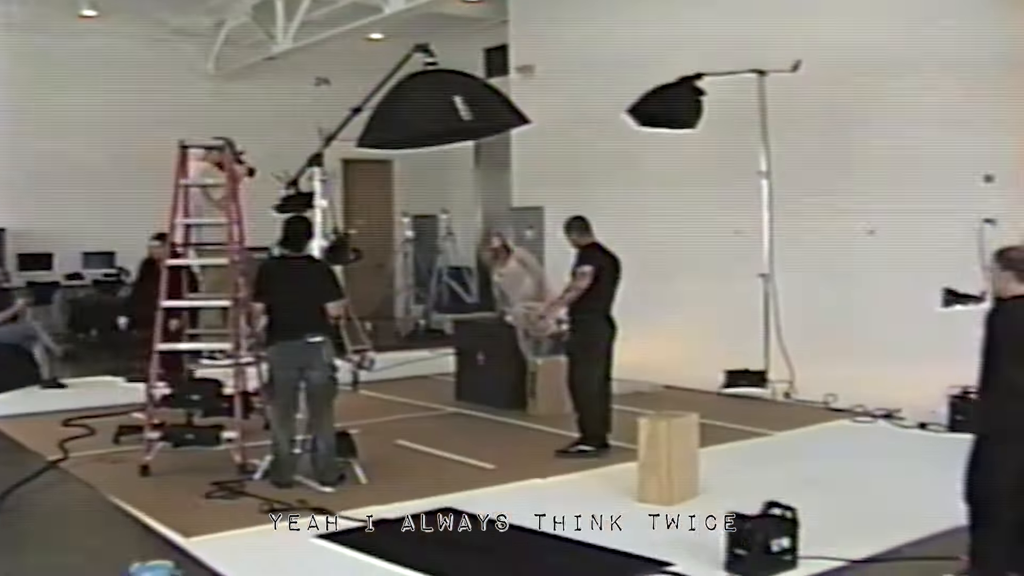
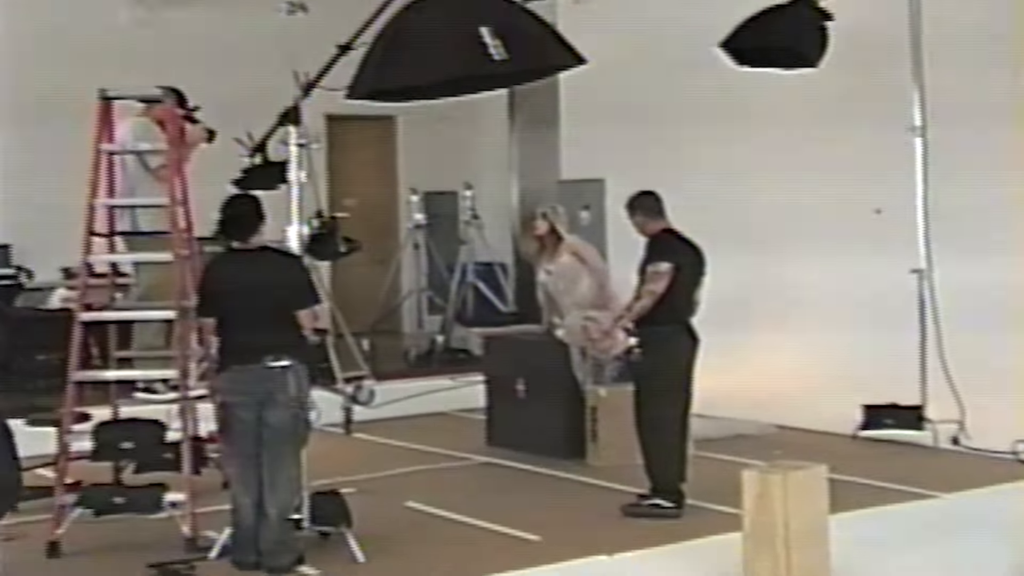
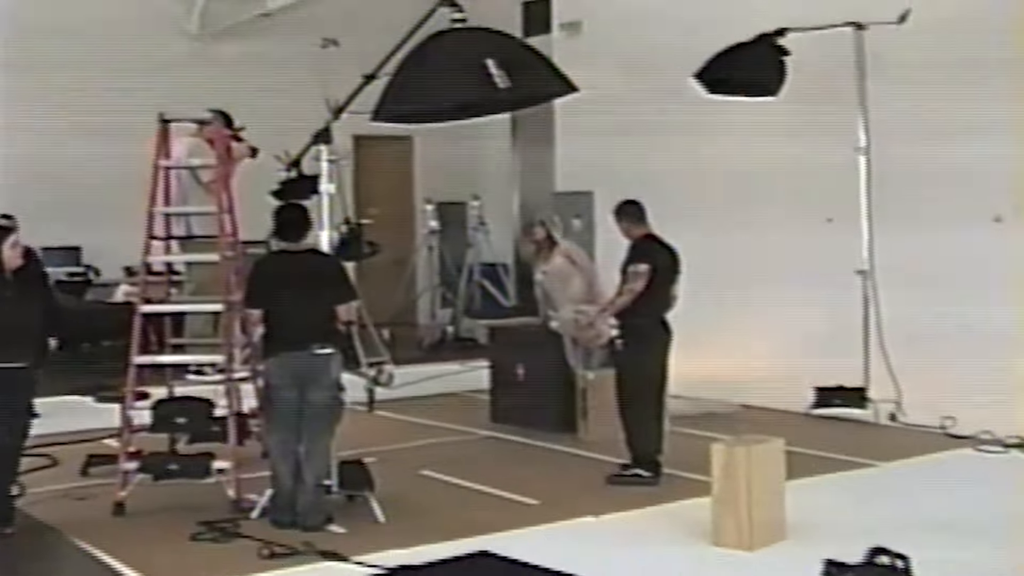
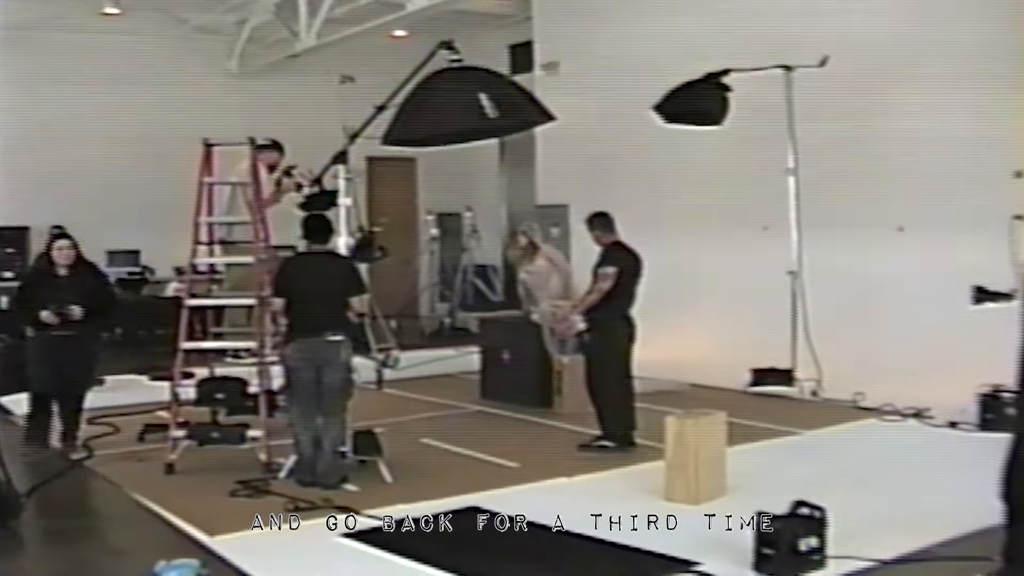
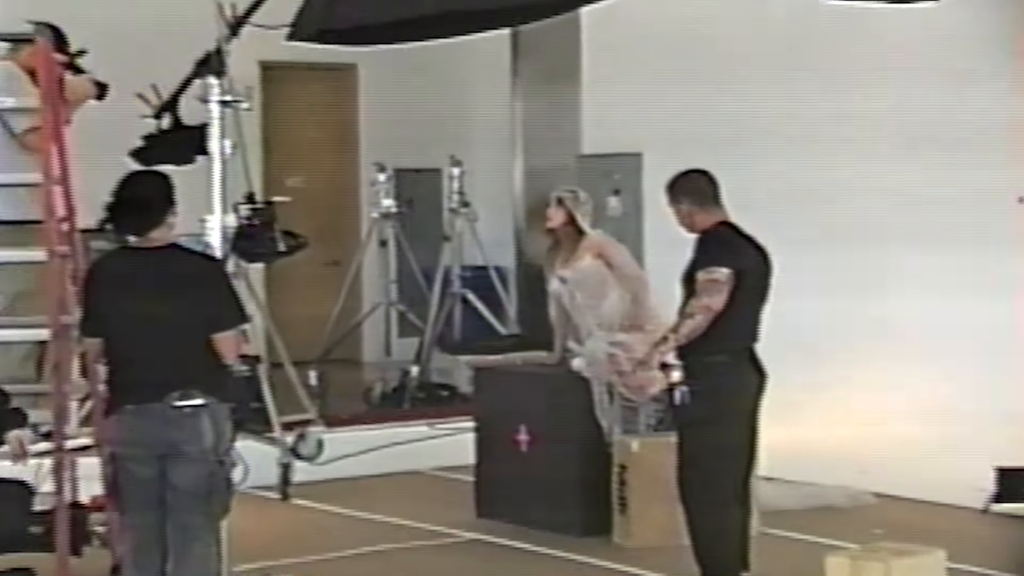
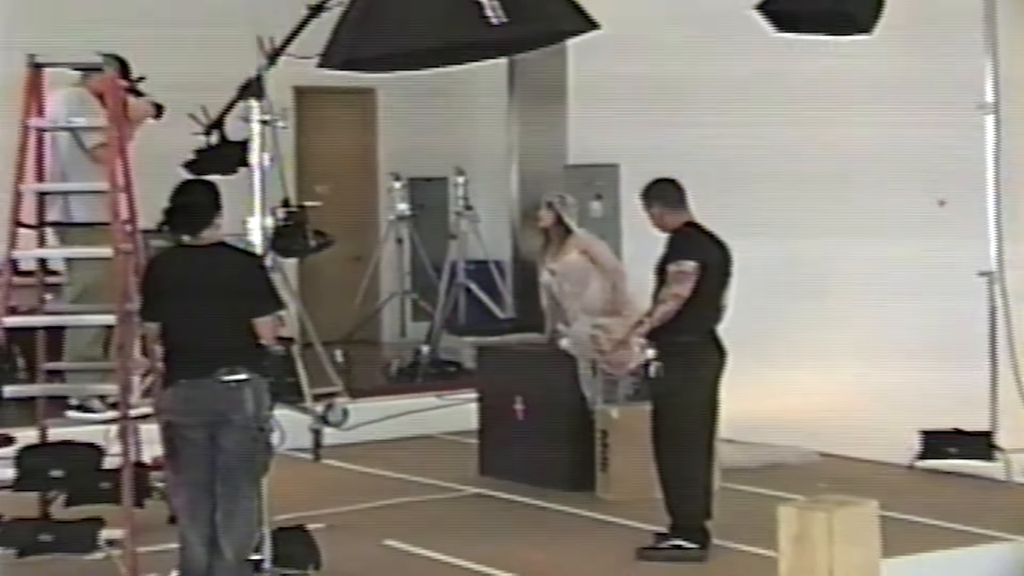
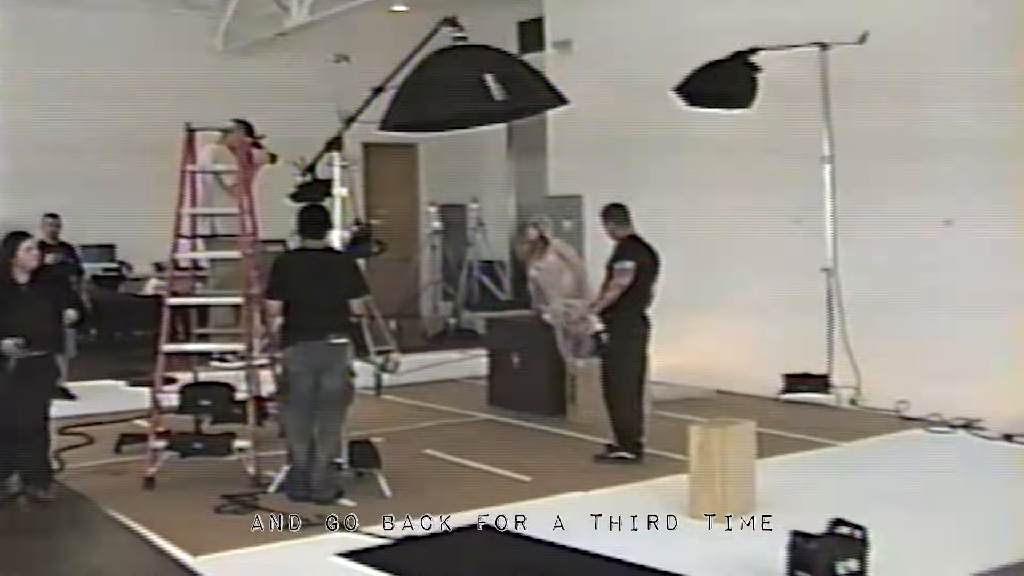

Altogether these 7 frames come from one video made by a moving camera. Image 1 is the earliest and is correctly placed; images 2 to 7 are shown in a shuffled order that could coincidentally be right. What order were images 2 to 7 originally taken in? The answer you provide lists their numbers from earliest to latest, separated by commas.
4, 7, 3, 2, 6, 5
